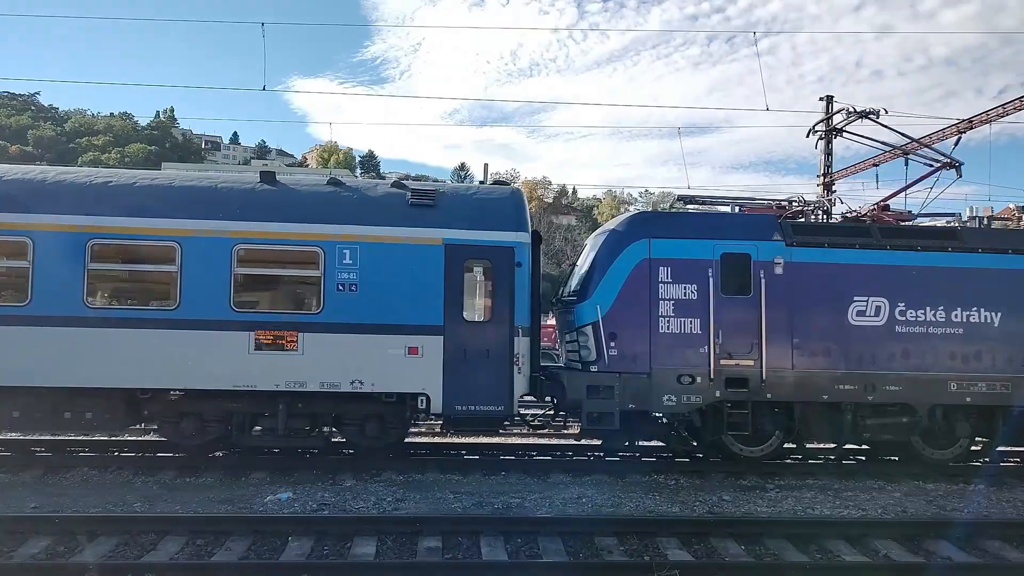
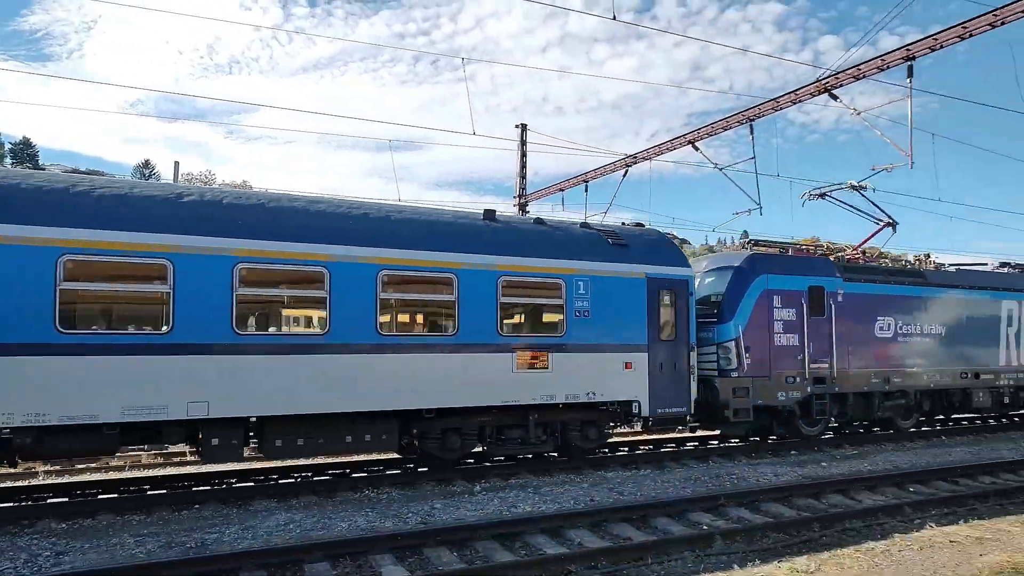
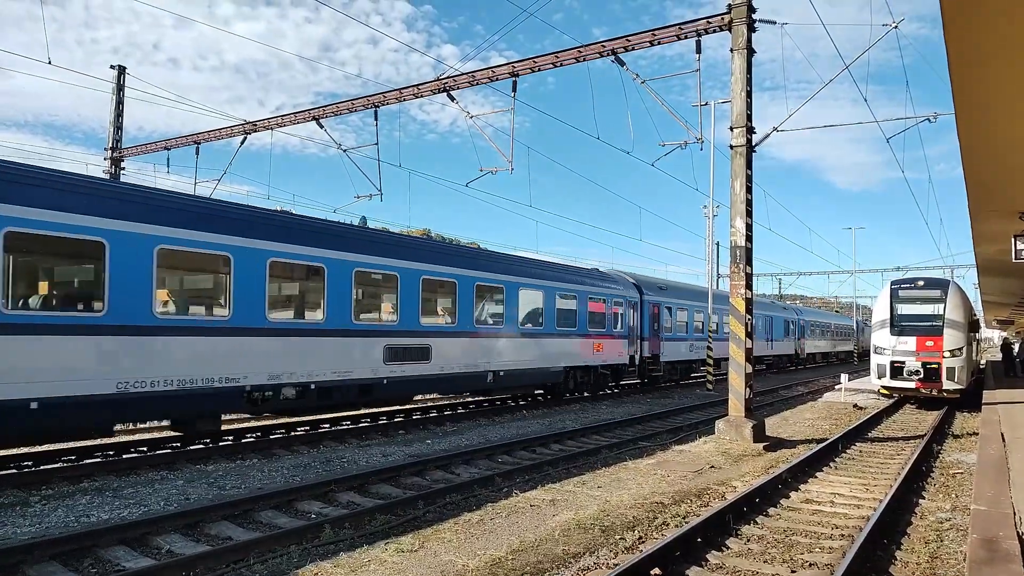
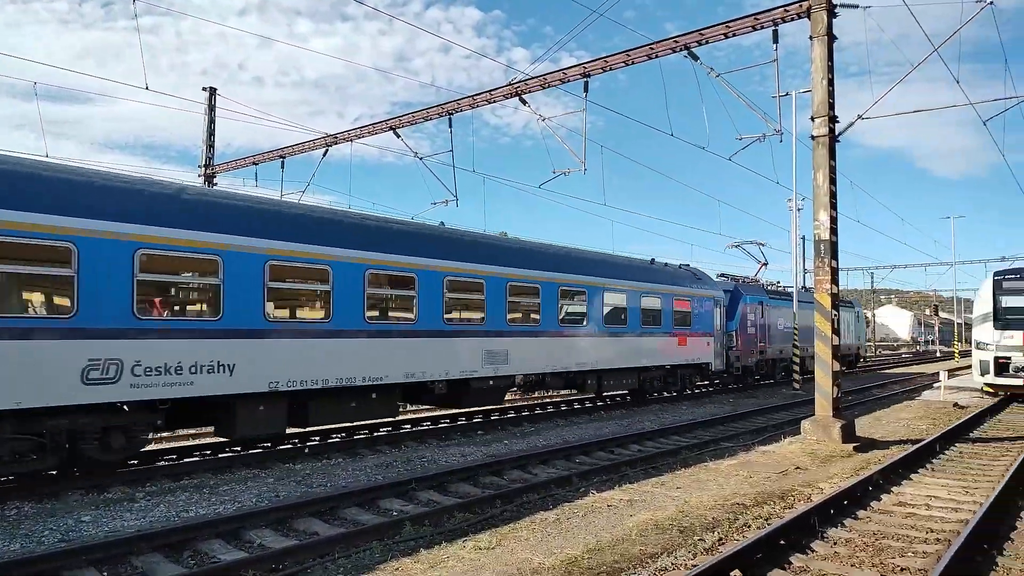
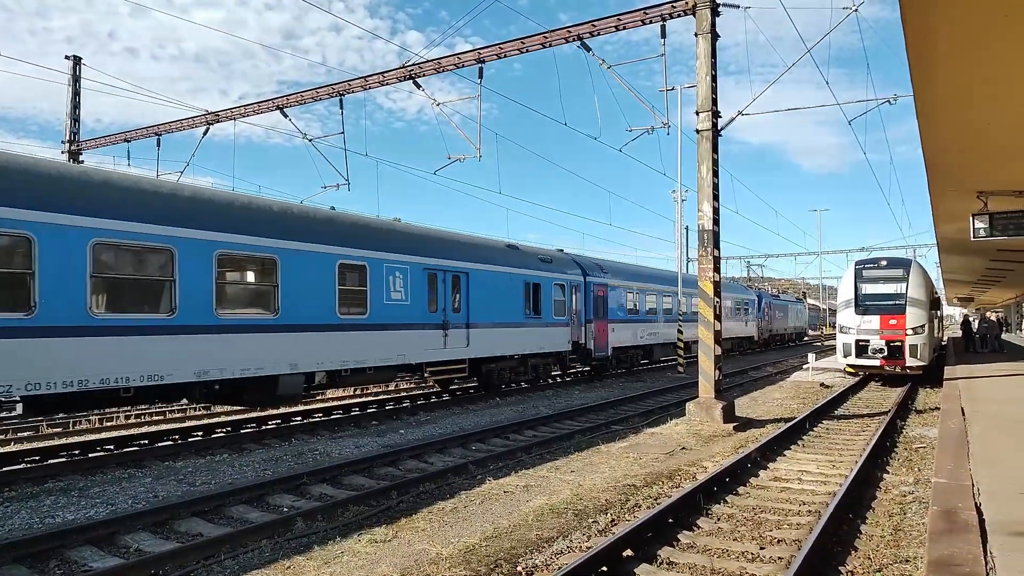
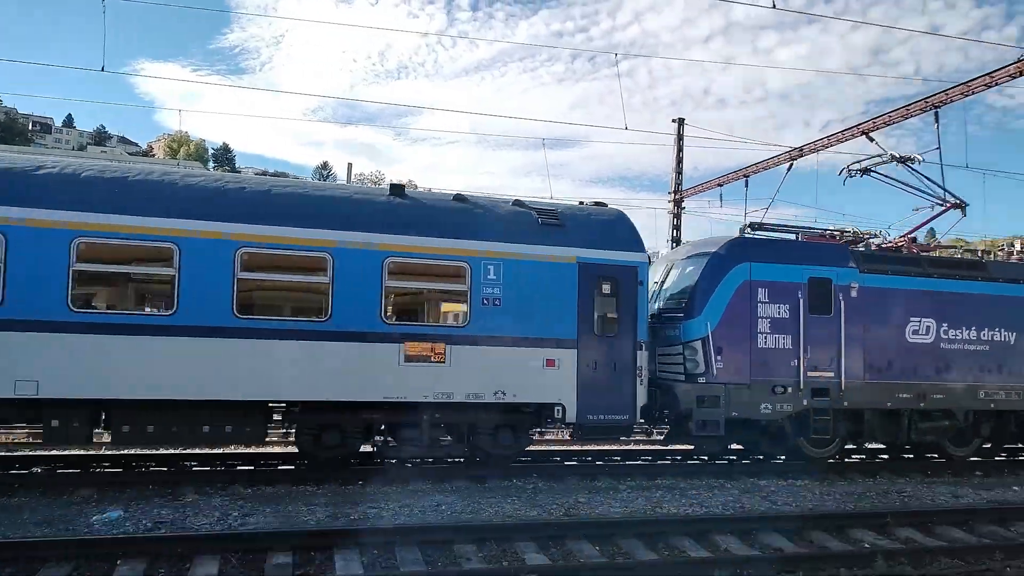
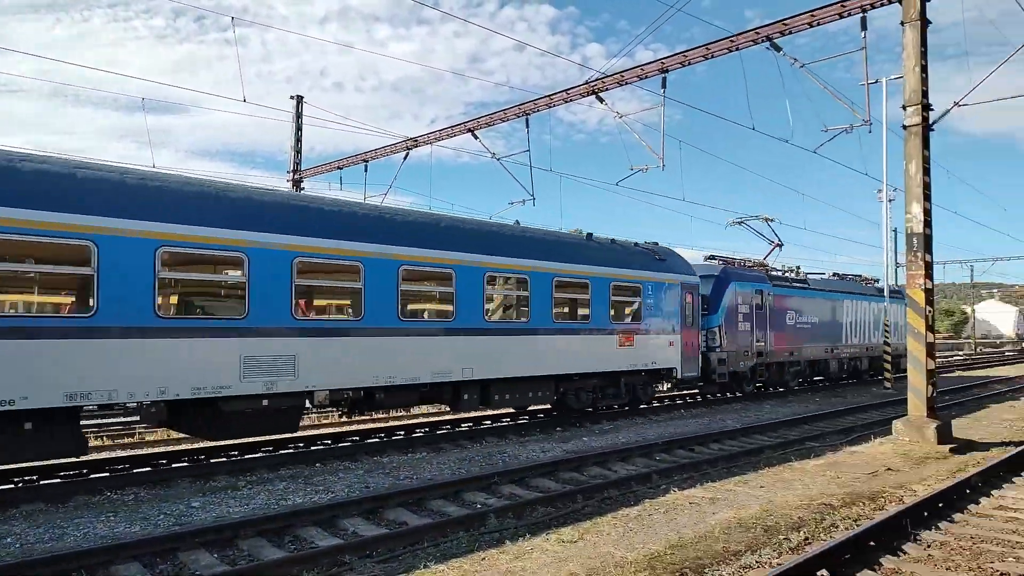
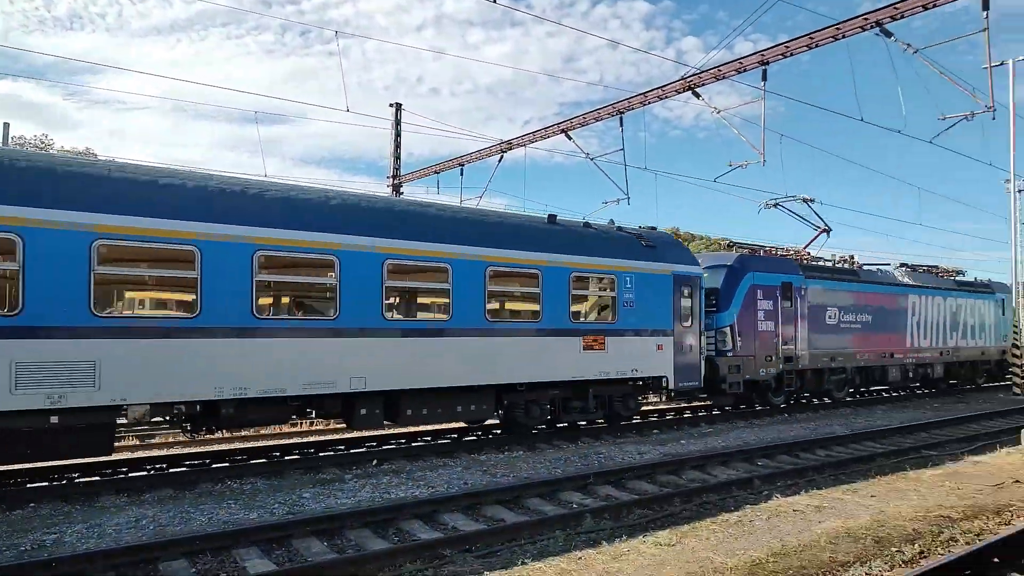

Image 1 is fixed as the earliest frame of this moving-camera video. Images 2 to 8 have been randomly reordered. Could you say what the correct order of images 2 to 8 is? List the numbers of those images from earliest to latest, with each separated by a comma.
6, 2, 8, 7, 4, 5, 3
